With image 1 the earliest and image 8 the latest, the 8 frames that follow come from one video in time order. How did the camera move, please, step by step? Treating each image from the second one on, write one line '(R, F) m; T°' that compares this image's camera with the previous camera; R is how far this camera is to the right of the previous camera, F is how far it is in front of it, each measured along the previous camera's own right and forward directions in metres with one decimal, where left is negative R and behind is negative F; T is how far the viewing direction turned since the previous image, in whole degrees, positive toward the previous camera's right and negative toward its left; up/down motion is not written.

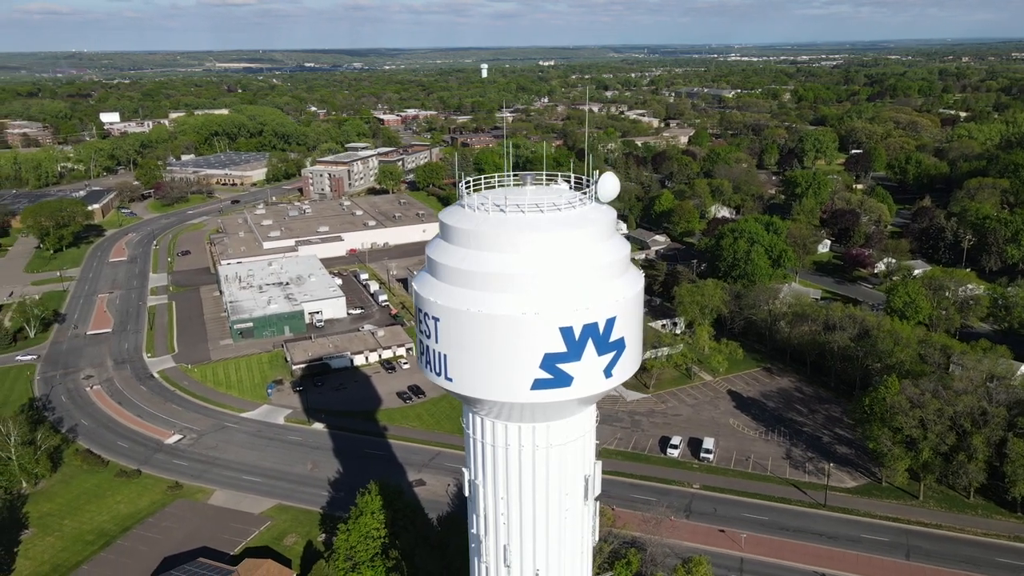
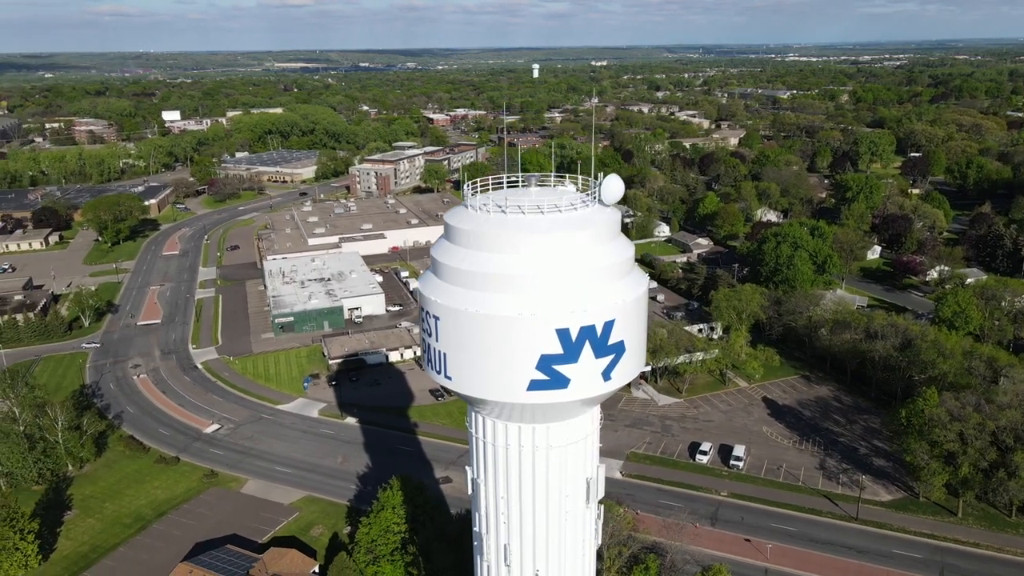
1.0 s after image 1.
(+0.4, 0.0) m; -4°
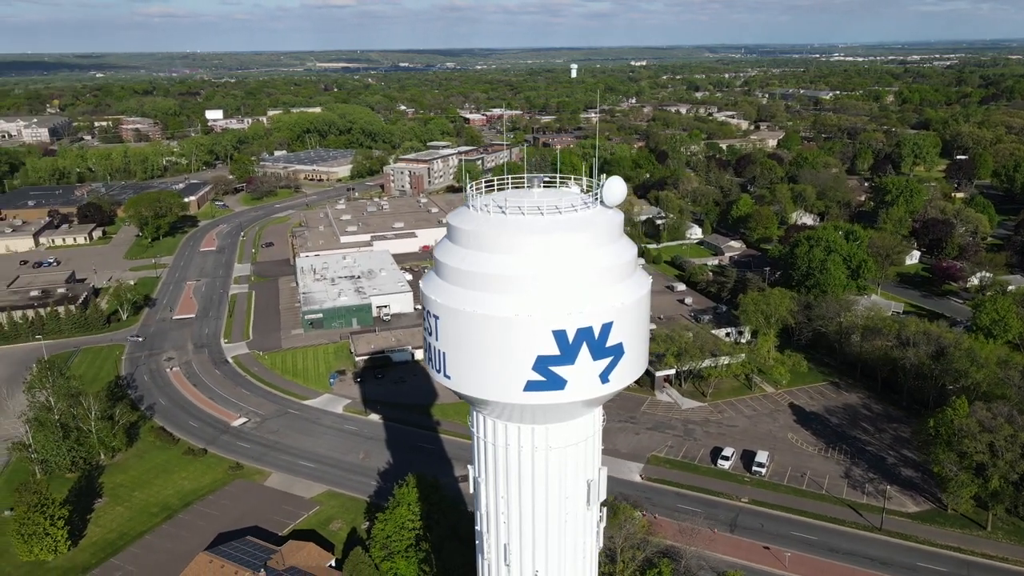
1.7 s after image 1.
(+0.3, 0.0) m; -3°
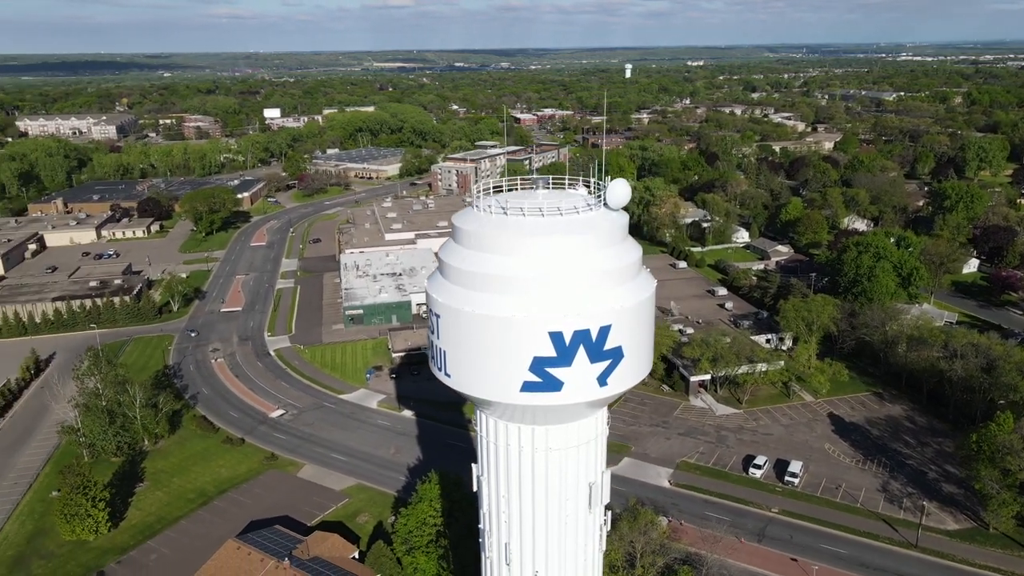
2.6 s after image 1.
(+0.4, 0.0) m; -4°
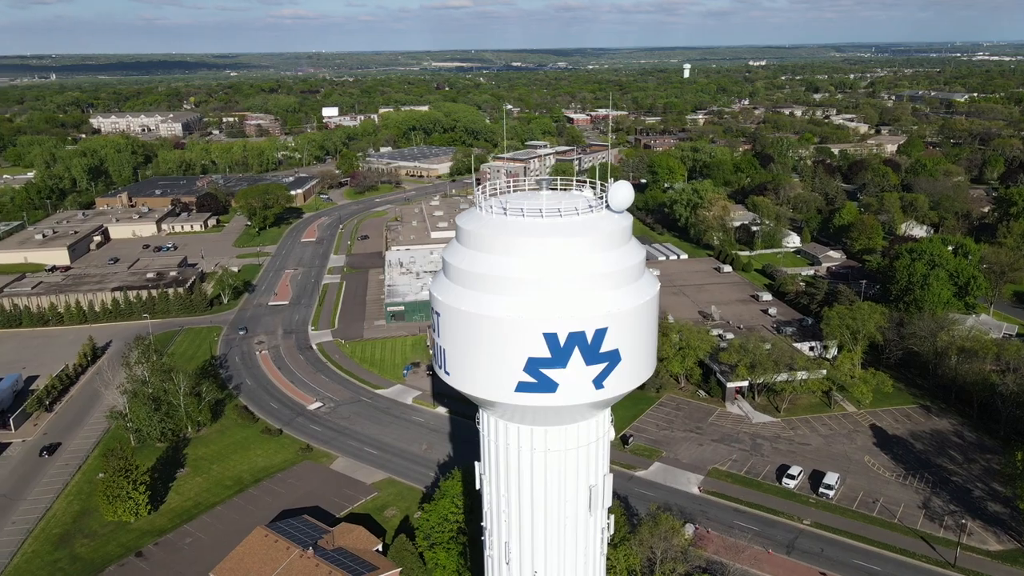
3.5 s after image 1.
(+0.4, 0.0) m; -4°
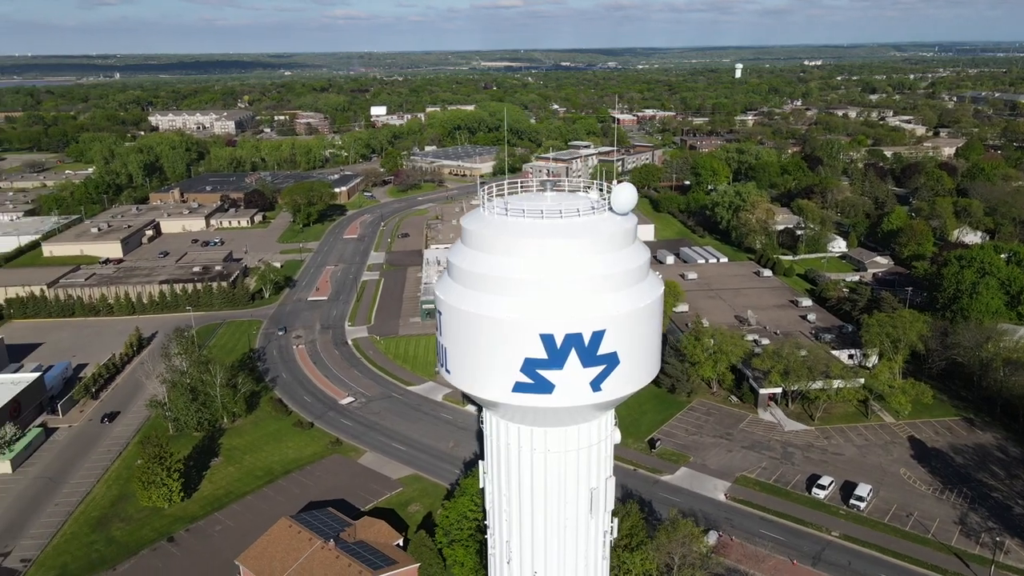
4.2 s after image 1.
(+0.4, 0.0) m; -3°
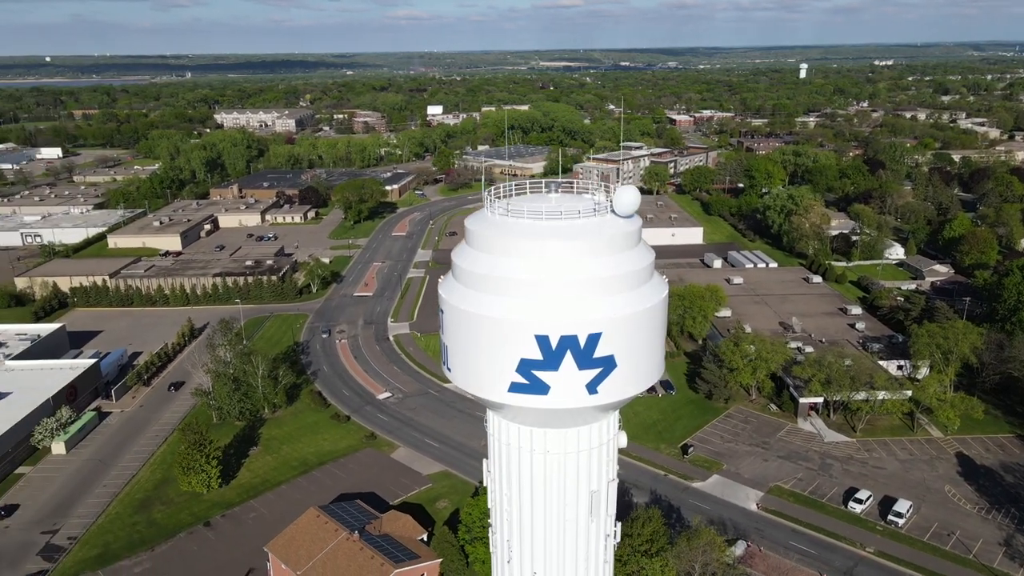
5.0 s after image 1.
(+0.4, 0.0) m; -4°
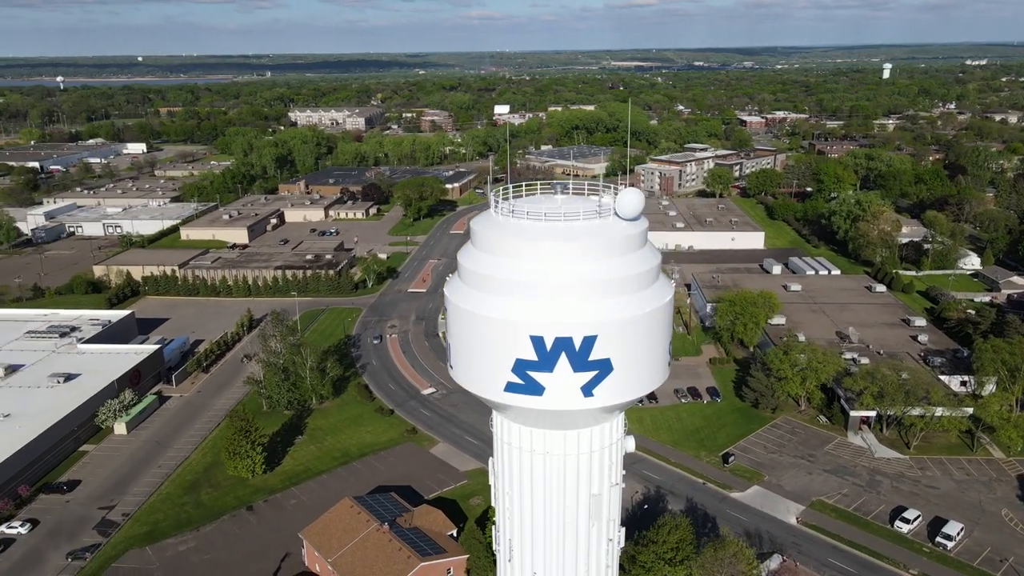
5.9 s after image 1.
(+0.5, 0.0) m; -5°
